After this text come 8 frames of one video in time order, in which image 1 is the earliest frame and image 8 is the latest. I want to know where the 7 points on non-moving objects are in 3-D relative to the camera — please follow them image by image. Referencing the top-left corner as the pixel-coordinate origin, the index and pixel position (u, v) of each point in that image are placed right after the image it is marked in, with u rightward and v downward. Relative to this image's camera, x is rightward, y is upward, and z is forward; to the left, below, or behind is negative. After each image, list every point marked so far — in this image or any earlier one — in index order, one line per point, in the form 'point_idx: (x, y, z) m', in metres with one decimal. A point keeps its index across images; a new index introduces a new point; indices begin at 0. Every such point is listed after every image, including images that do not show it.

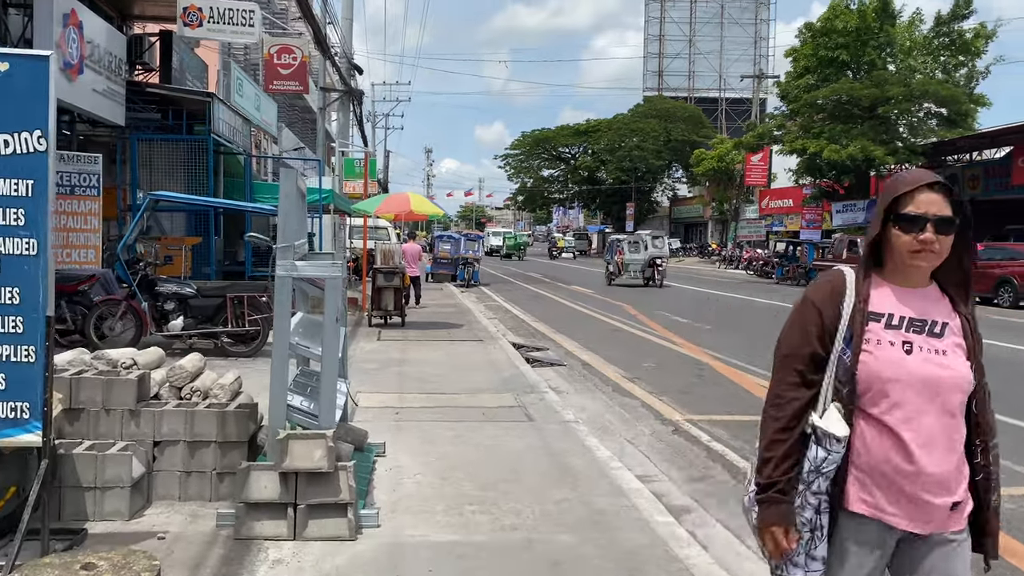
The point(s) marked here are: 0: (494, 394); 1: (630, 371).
0: (-0.2, -1.0, +7.8) m
1: (+1.4, -1.0, +9.7) m
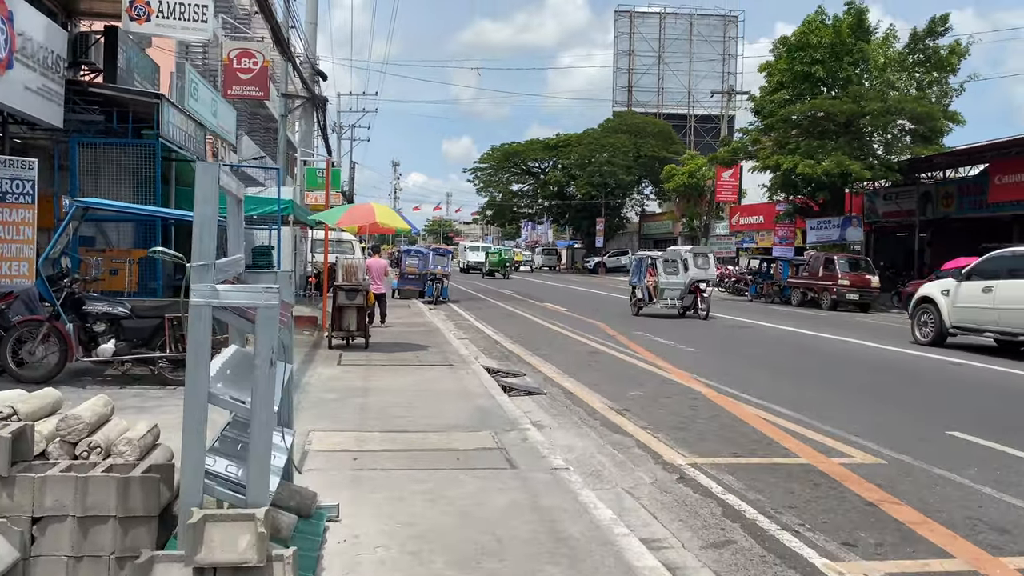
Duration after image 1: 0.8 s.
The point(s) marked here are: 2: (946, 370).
0: (-0.4, -1.2, +6.8) m
1: (+1.1, -1.2, +8.8) m
2: (+6.0, -1.1, +11.5) m
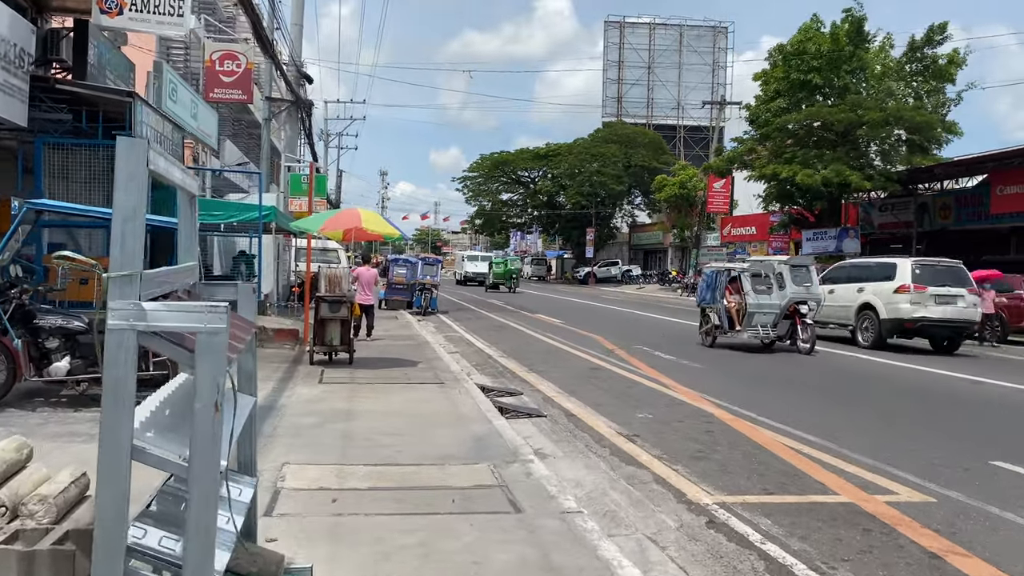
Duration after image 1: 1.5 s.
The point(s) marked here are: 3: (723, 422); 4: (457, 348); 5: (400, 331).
0: (-0.3, -1.3, +6.0) m
1: (+1.1, -1.3, +8.0) m
2: (+5.9, -1.3, +10.8) m
3: (+2.1, -1.3, +8.3) m
4: (-1.0, -1.1, +15.0) m
5: (-2.3, -0.9, +17.1) m
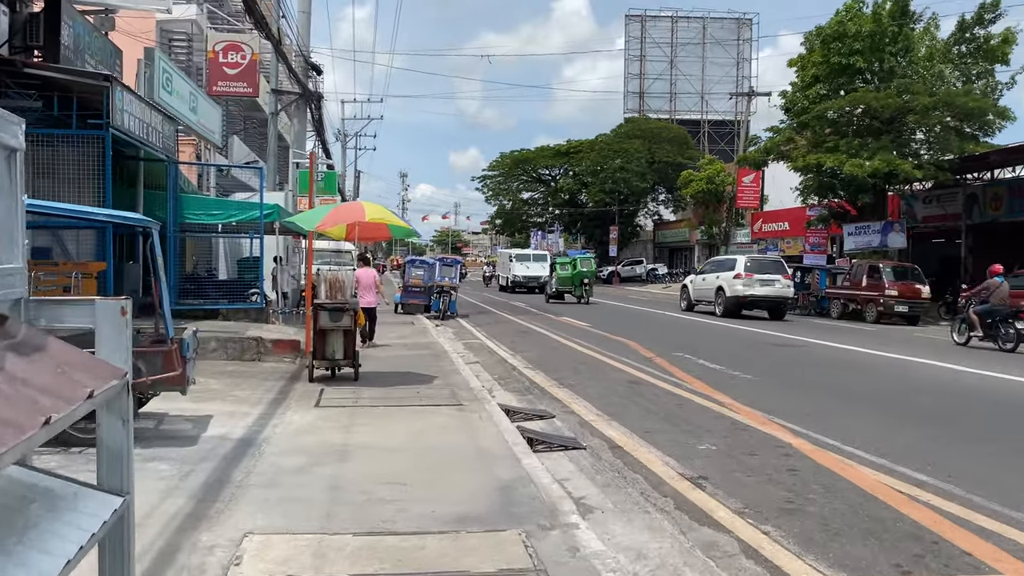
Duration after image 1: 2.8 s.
0: (-0.1, -1.3, +4.5) m
1: (+1.4, -1.3, +6.5) m
2: (+6.3, -1.3, +9.2) m
3: (+2.4, -1.4, +6.8) m
4: (-0.6, -1.1, +13.5) m
5: (-1.8, -0.9, +15.6) m
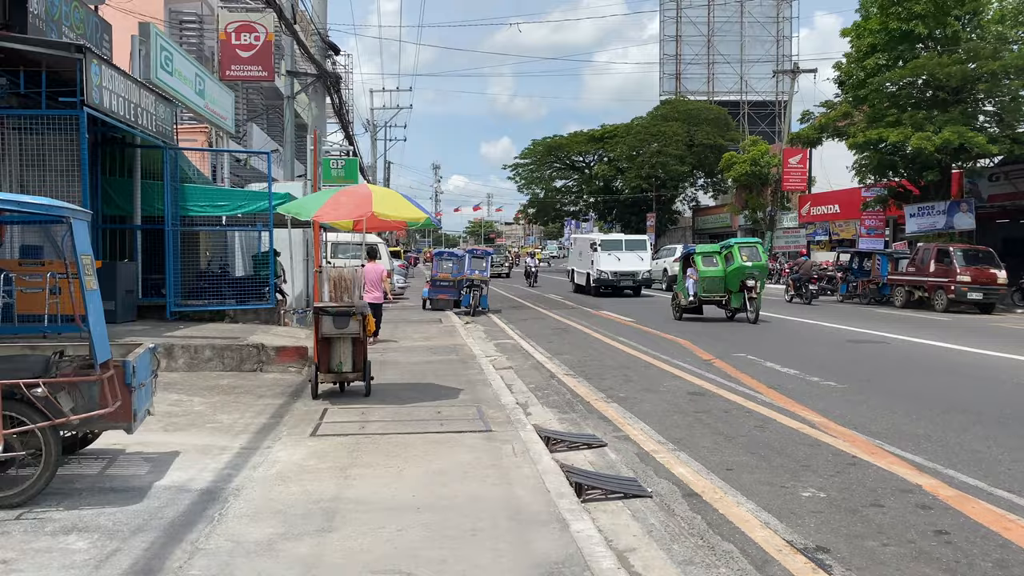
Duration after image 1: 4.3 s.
0: (0.0, -1.4, +2.9) m
1: (+1.6, -1.3, +4.8) m
2: (+6.6, -1.2, +7.3) m
3: (+2.7, -1.3, +5.0) m
4: (0.0, -1.1, +11.9) m
5: (-1.2, -0.9, +14.1) m
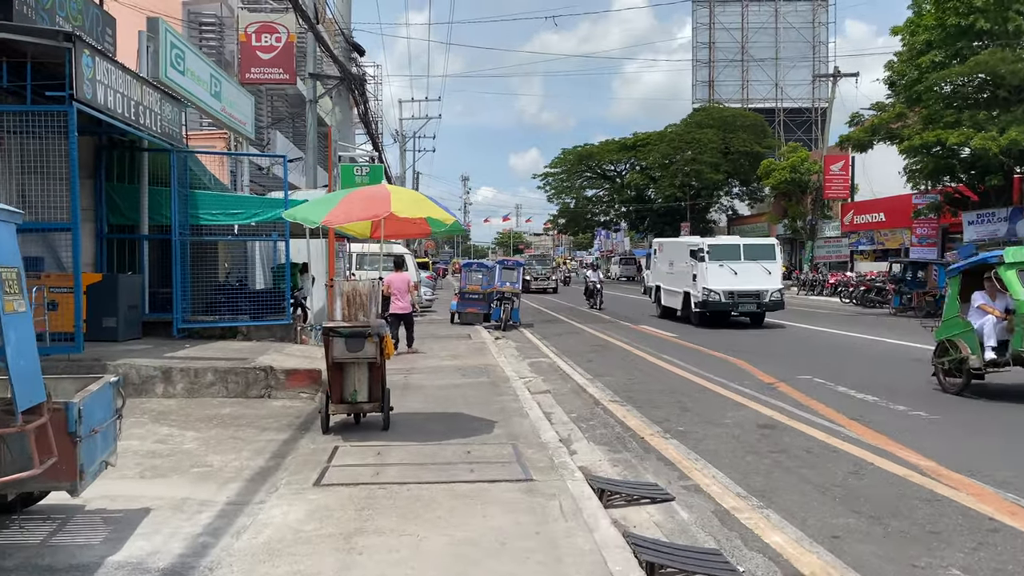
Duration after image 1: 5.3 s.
0: (+0.2, -1.4, +1.7) m
1: (+1.9, -1.4, +3.5) m
2: (+7.0, -1.3, +5.8) m
3: (+2.9, -1.4, +3.7) m
4: (+0.5, -1.3, +10.6) m
5: (-0.6, -1.1, +12.9) m
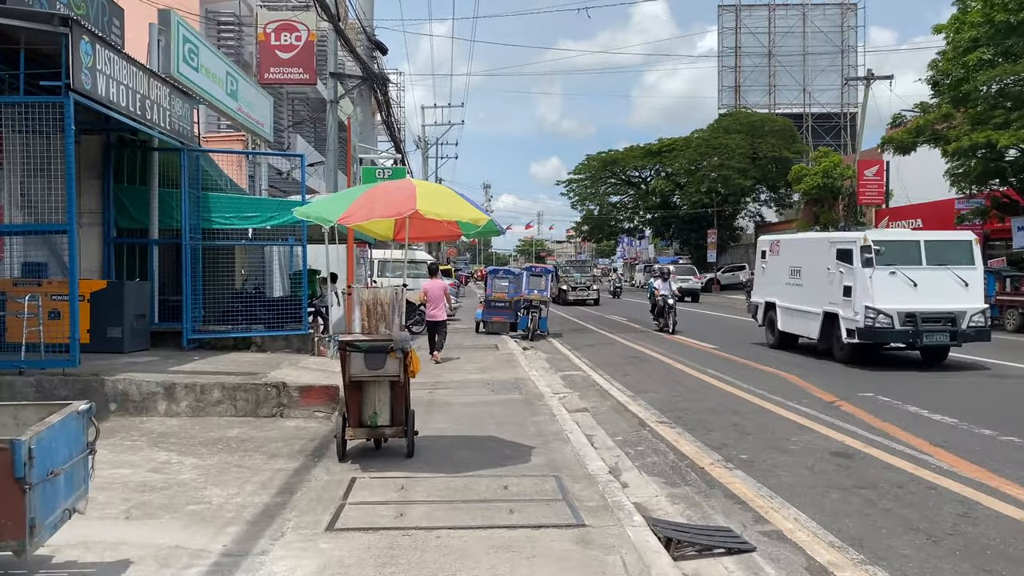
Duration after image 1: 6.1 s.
0: (+0.4, -1.4, +0.8) m
1: (+2.1, -1.5, +2.6) m
2: (+7.2, -1.4, +4.8) m
3: (+3.1, -1.5, +2.8) m
4: (+0.9, -1.4, +9.7) m
5: (-0.2, -1.2, +12.0) m
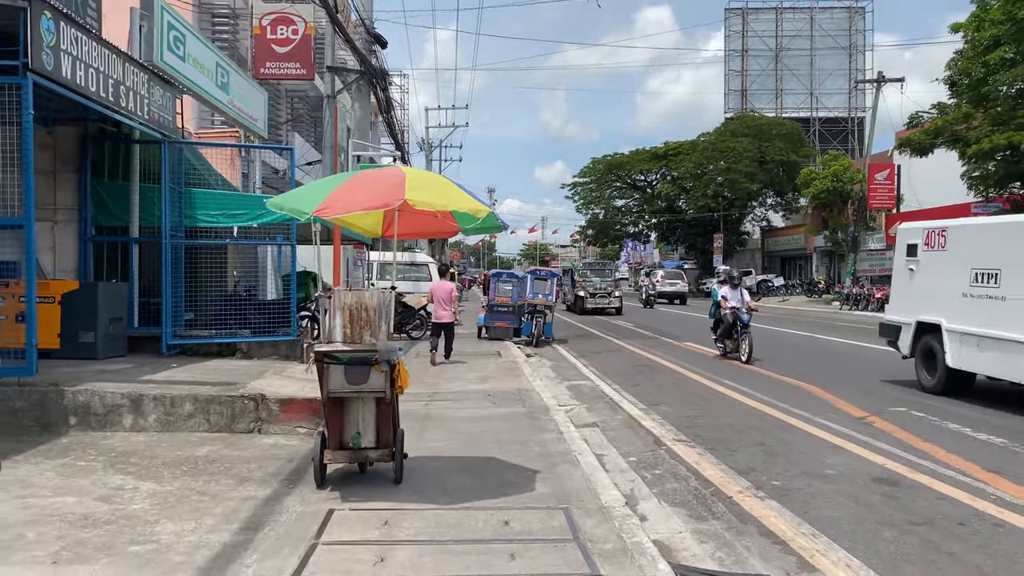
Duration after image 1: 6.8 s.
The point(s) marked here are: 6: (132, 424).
0: (+0.4, -1.4, 0.0) m
1: (+2.1, -1.5, +1.8) m
2: (+7.2, -1.4, +4.0) m
3: (+3.1, -1.5, +2.0) m
4: (+0.9, -1.4, +9.0) m
5: (-0.1, -1.3, +11.2) m
6: (-3.3, -1.2, +7.2) m
